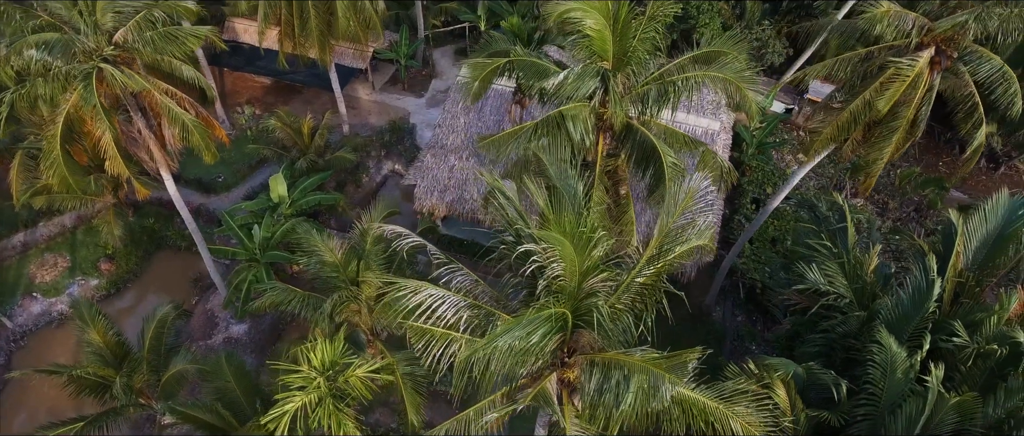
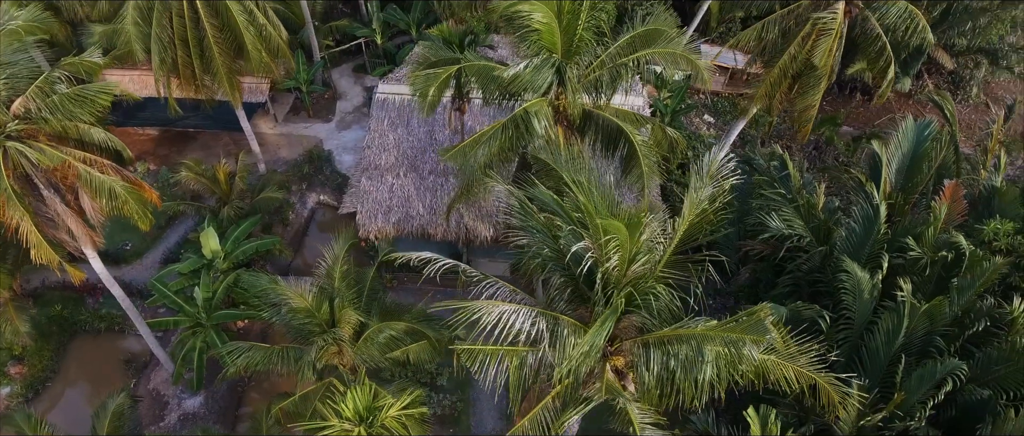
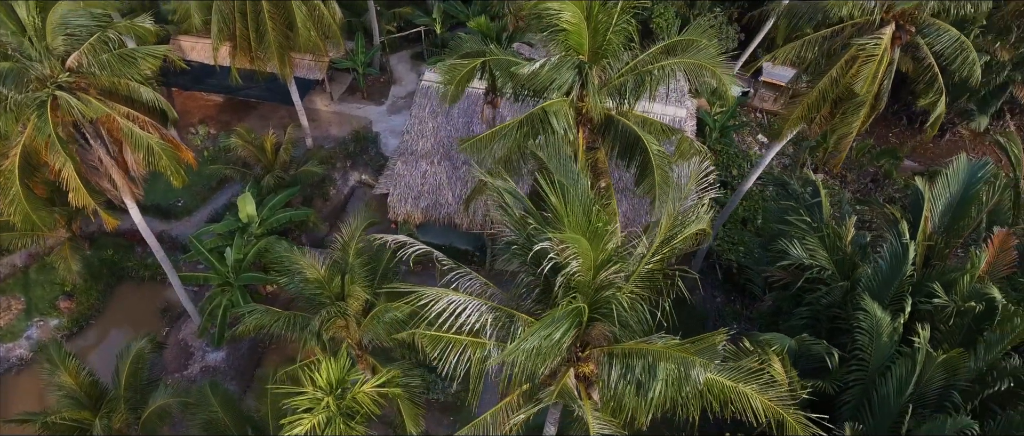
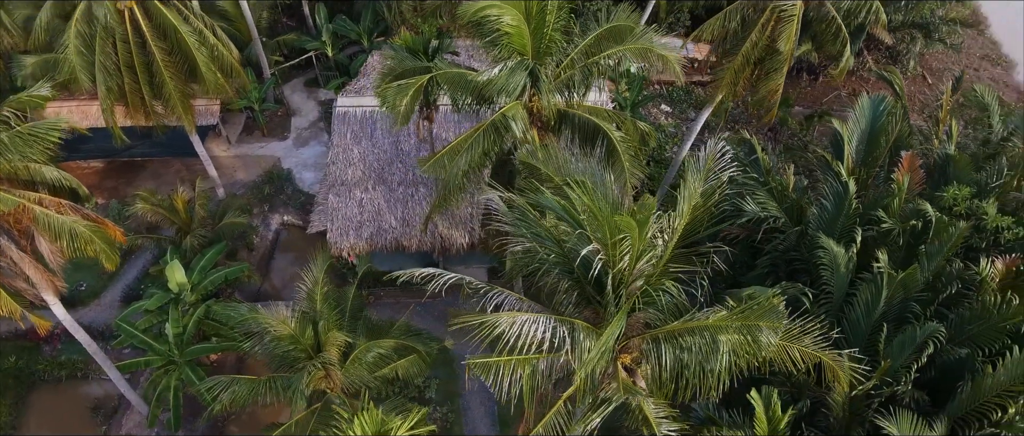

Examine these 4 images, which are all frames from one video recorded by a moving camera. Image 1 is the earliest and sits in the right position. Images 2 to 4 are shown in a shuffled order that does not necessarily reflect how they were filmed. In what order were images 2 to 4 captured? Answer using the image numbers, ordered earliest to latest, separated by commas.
3, 2, 4
